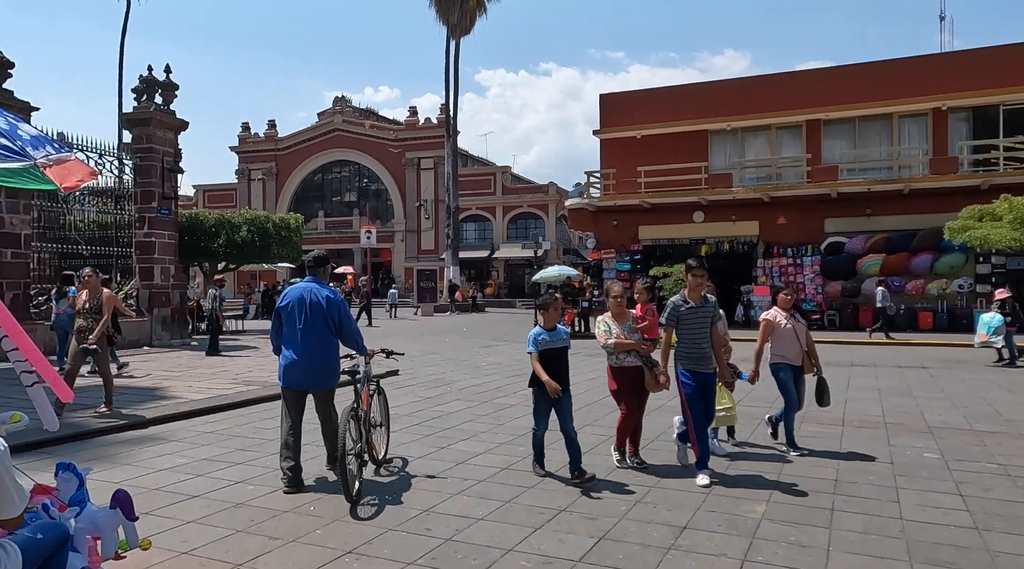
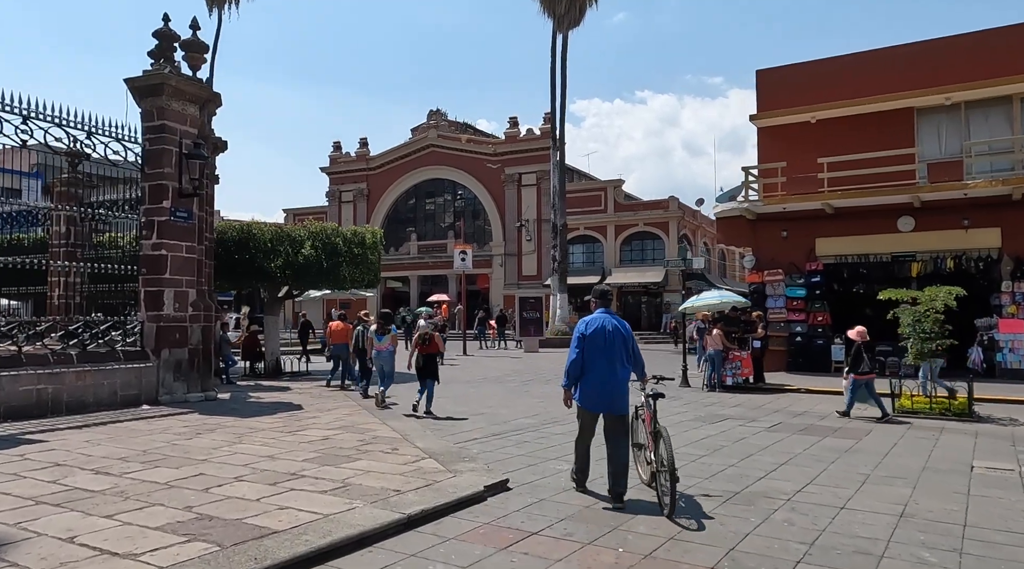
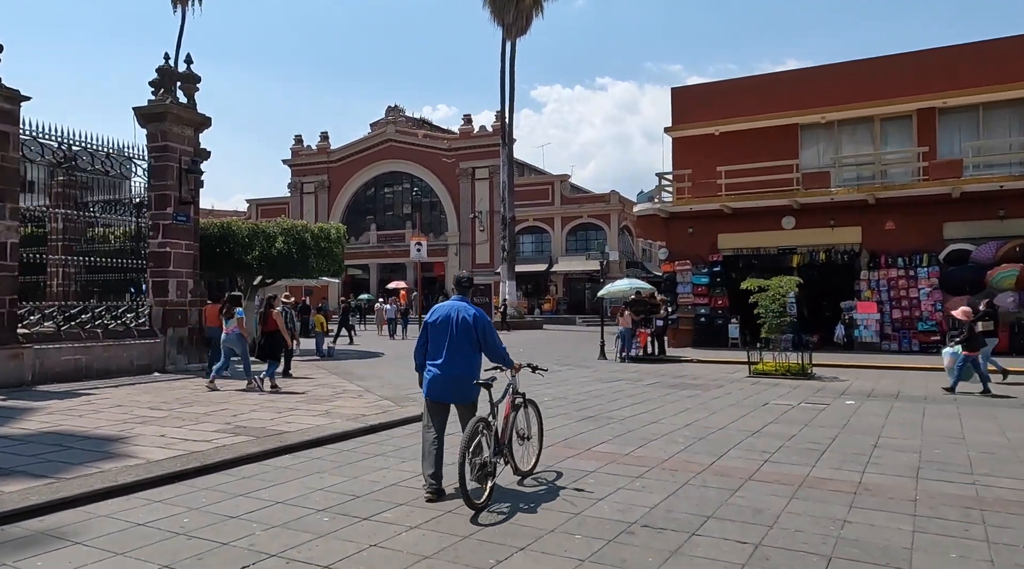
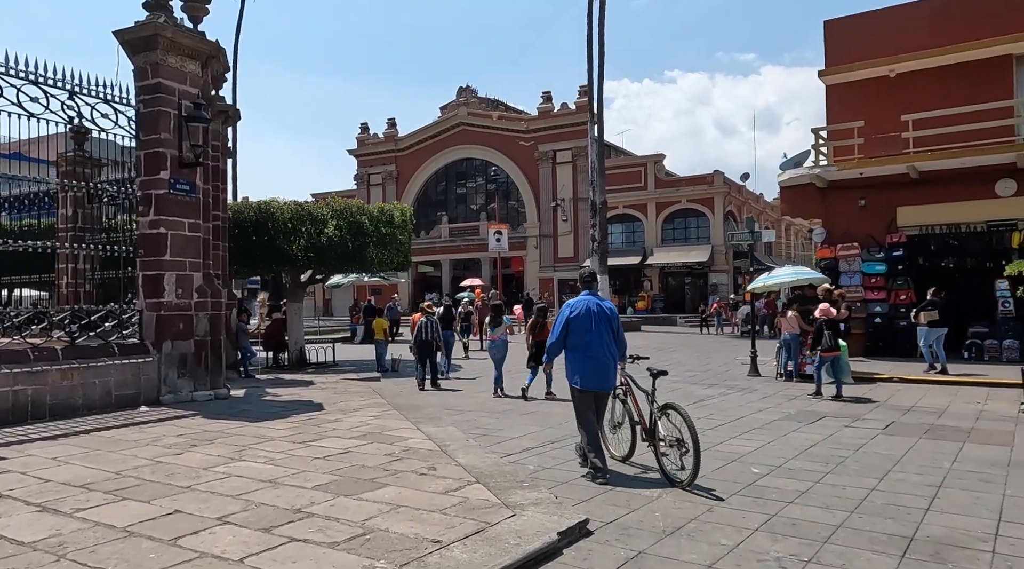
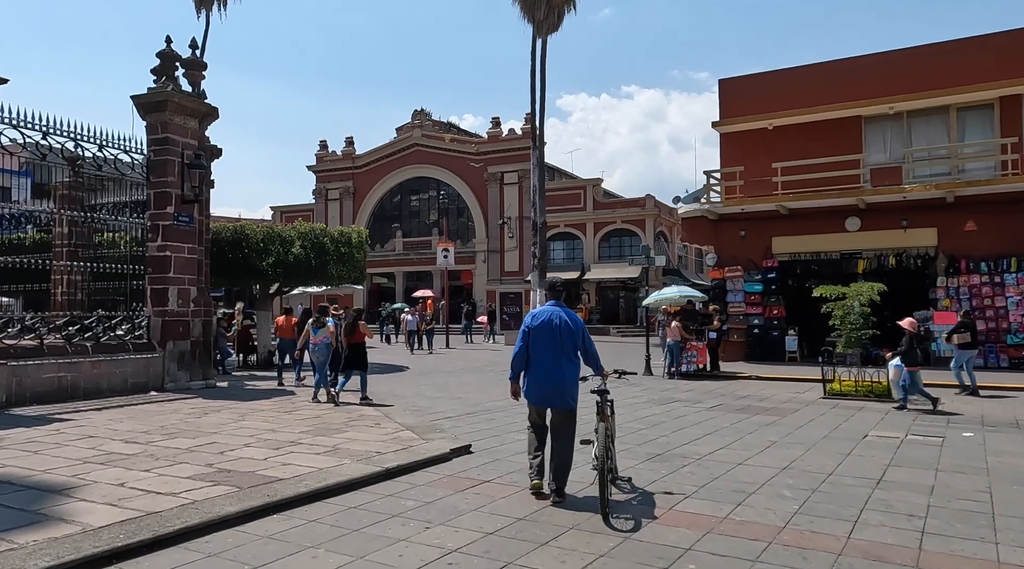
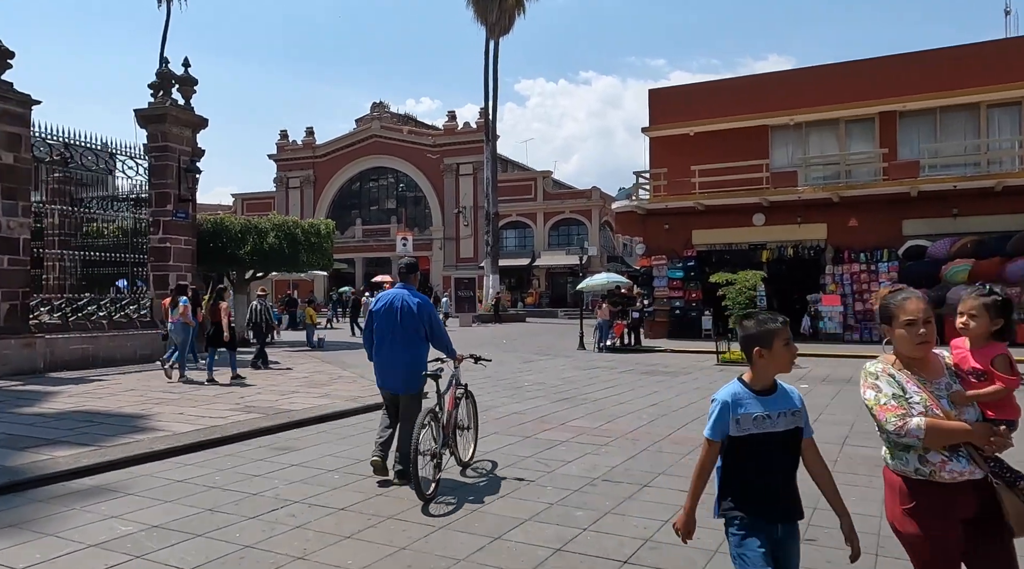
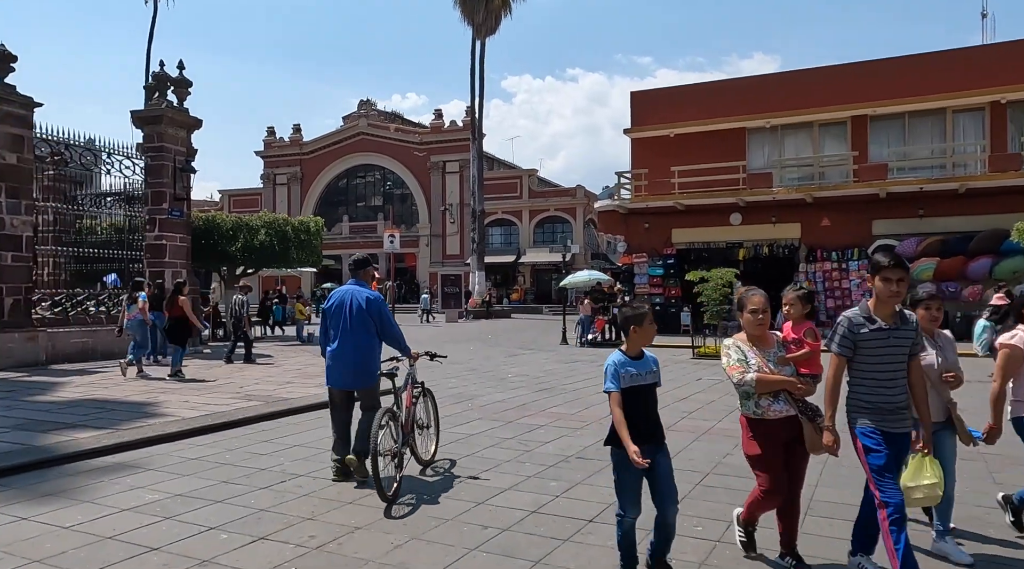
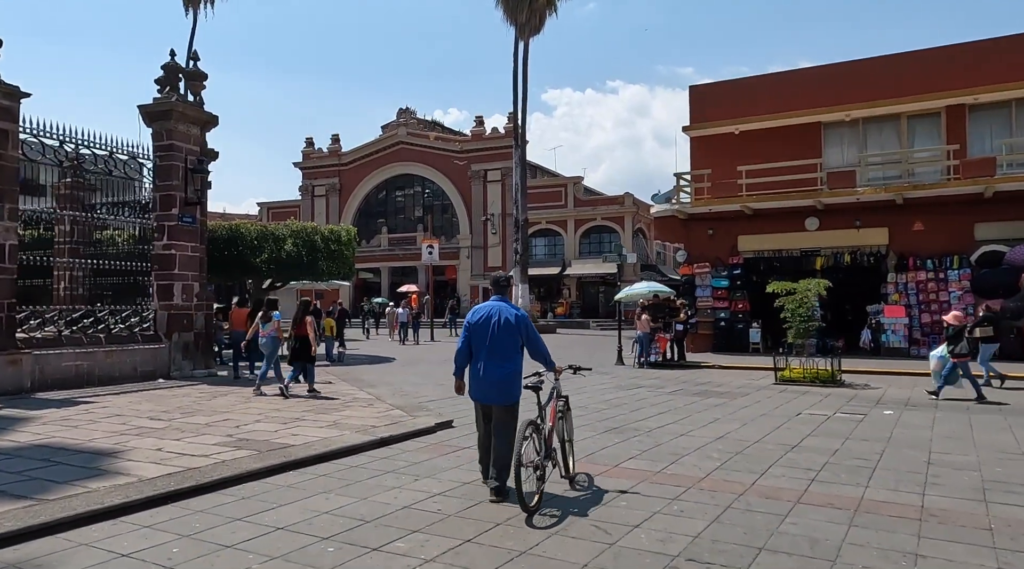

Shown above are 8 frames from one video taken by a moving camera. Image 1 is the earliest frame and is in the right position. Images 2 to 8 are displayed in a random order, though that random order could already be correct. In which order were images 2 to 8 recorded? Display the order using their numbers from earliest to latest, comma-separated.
7, 6, 3, 8, 5, 2, 4
